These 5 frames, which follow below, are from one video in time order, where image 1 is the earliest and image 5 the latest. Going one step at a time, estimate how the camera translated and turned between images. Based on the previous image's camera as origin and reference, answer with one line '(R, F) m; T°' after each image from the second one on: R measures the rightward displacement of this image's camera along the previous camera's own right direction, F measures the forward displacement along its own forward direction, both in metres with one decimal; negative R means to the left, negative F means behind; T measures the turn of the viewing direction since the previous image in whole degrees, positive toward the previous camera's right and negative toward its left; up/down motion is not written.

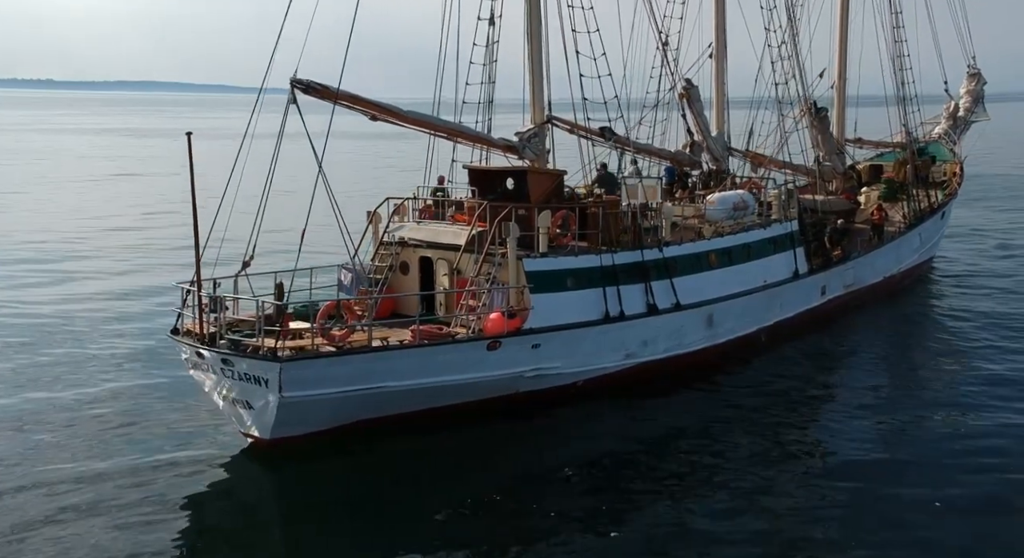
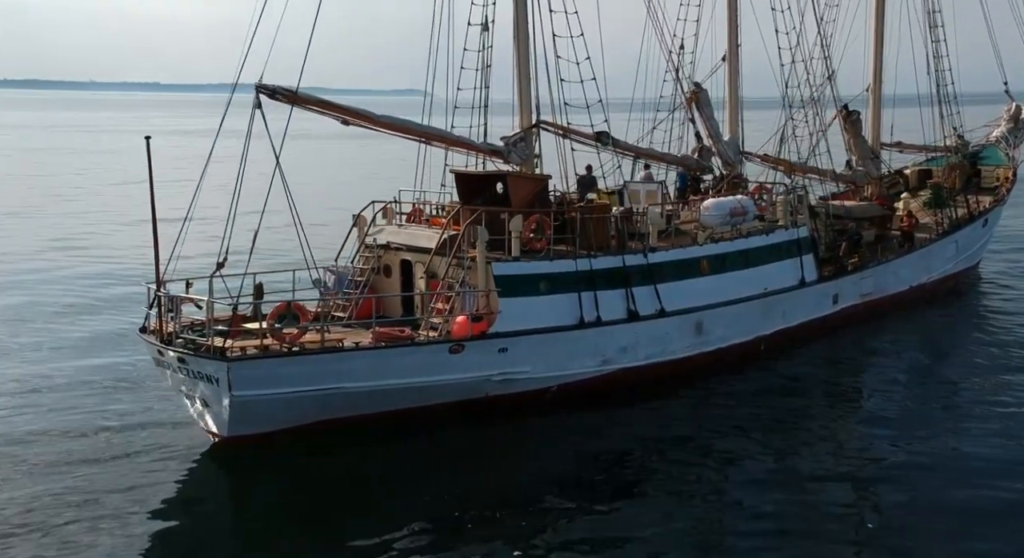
(+1.9, 0.0) m; -4°
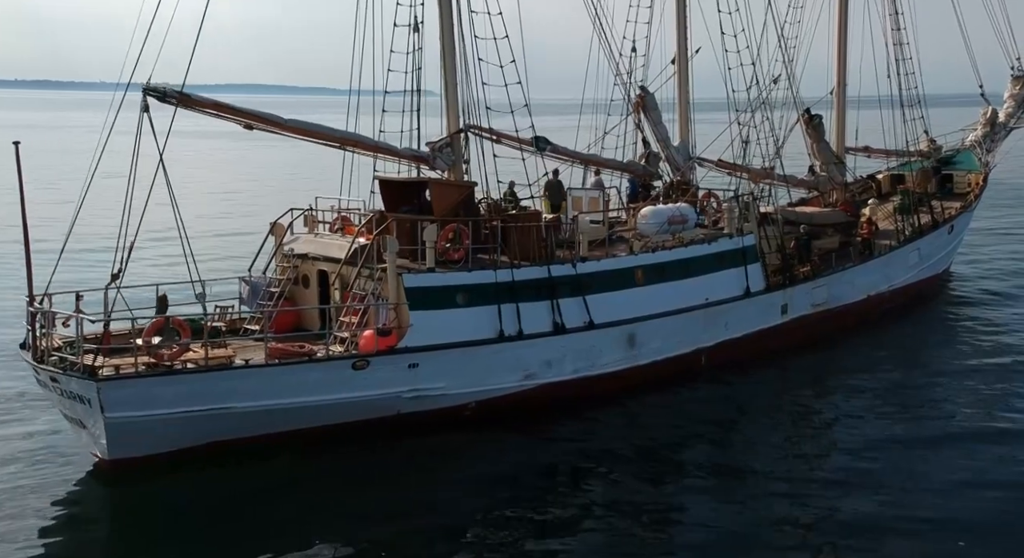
(+1.4, +0.8) m; 0°
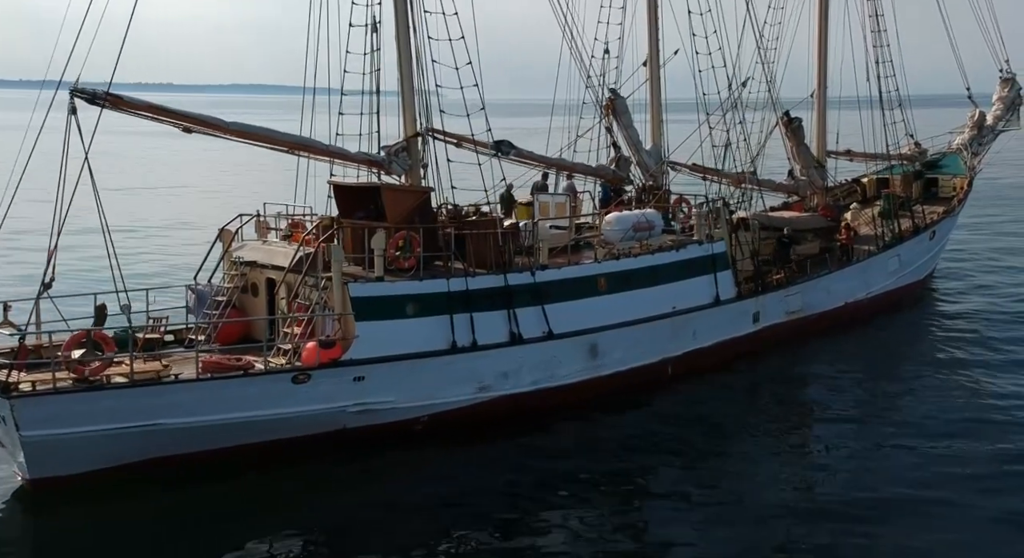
(+0.7, +0.6) m; 0°
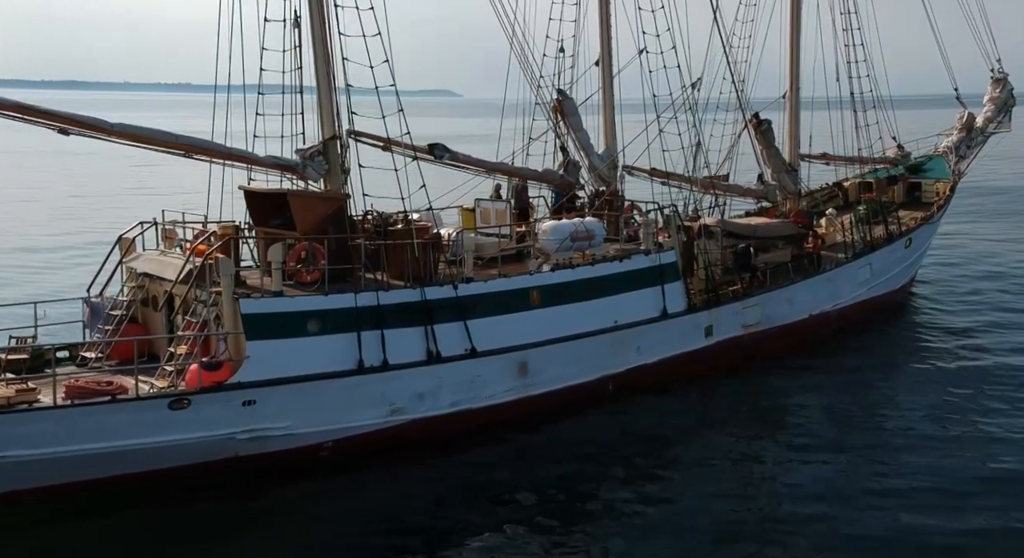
(+1.4, +1.3) m; 0°
